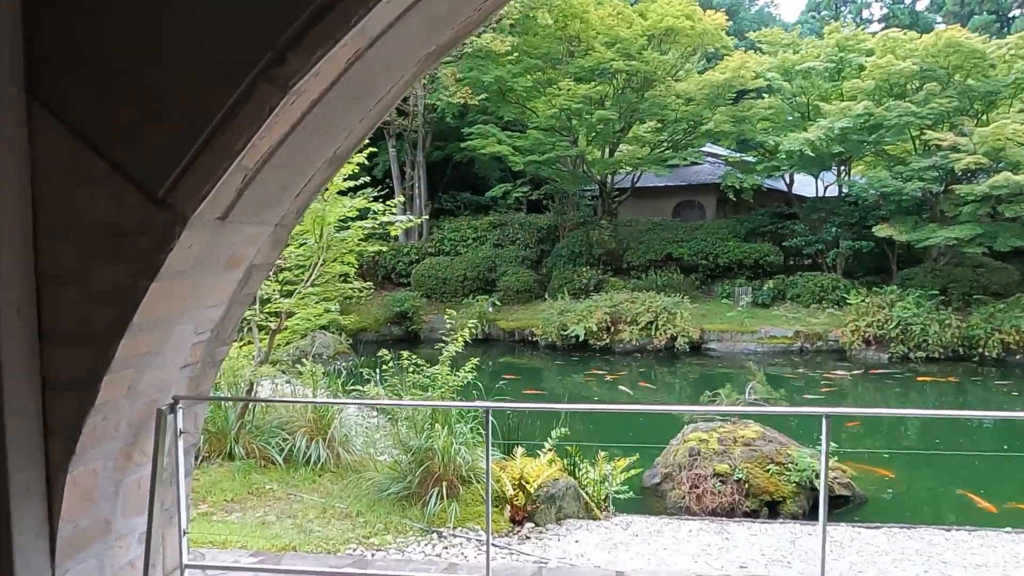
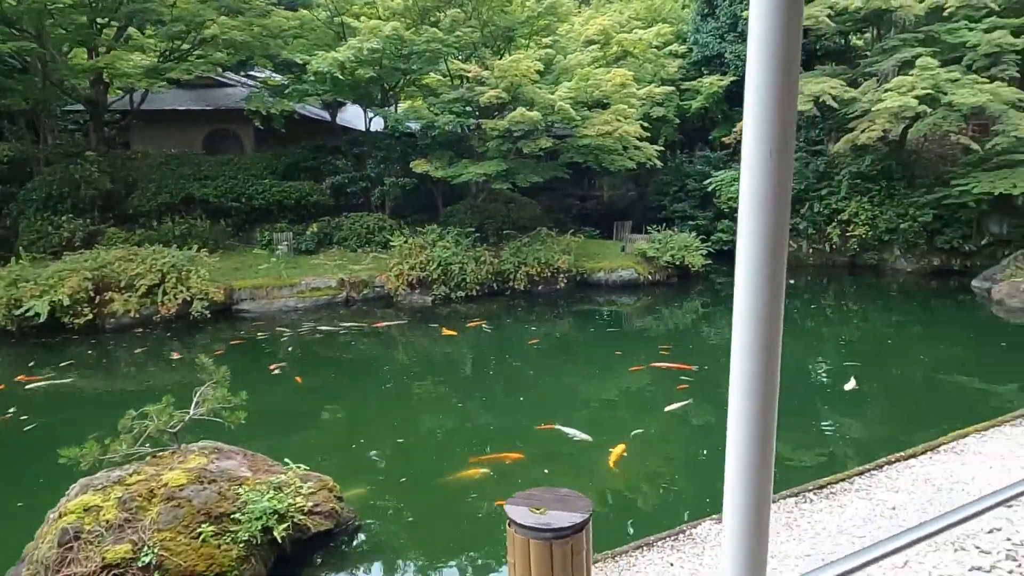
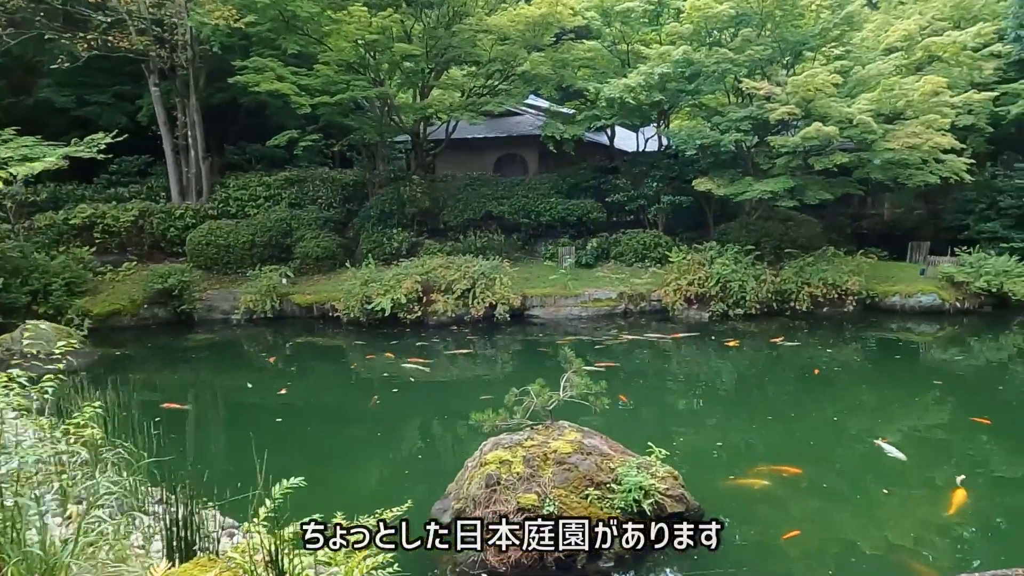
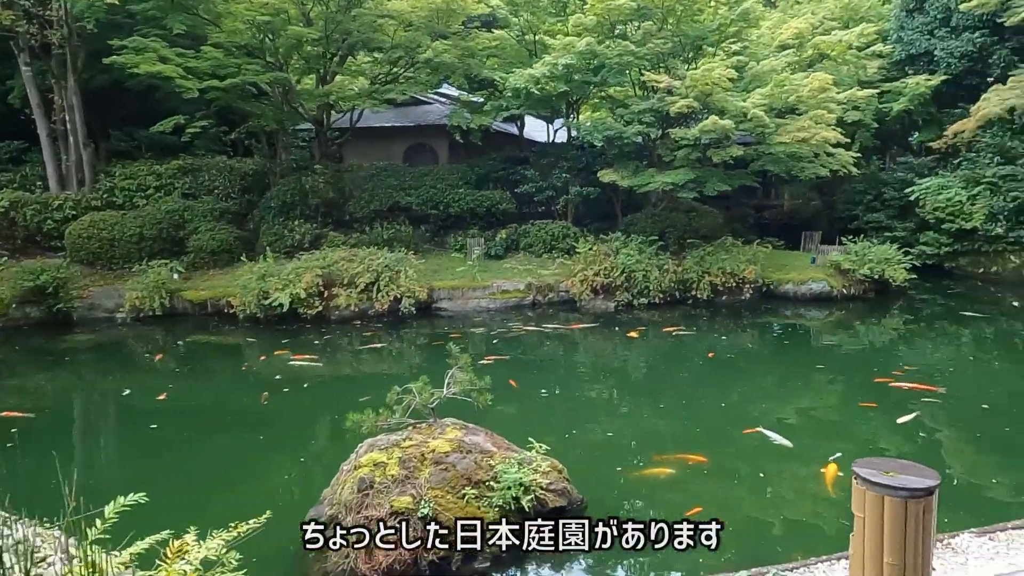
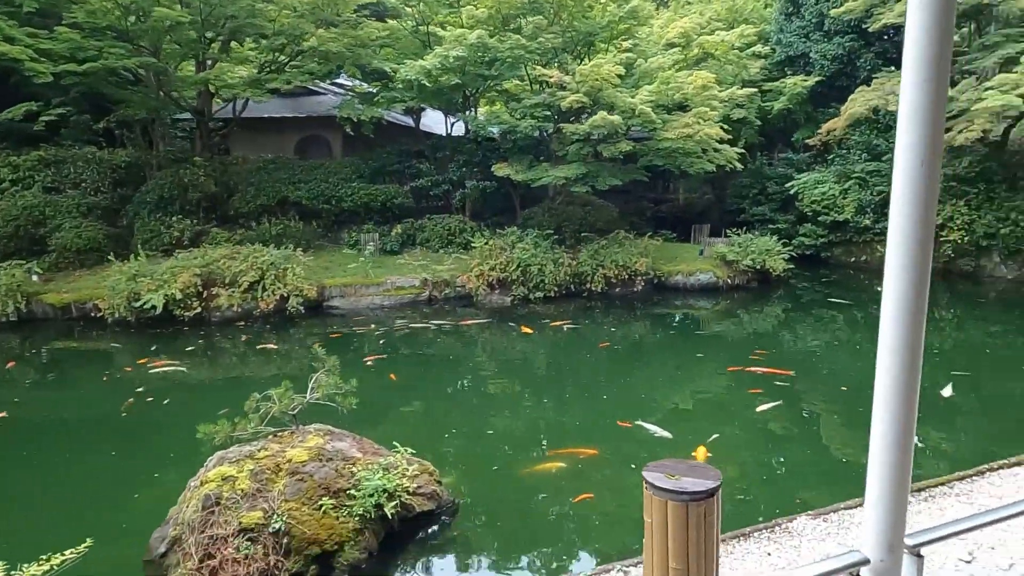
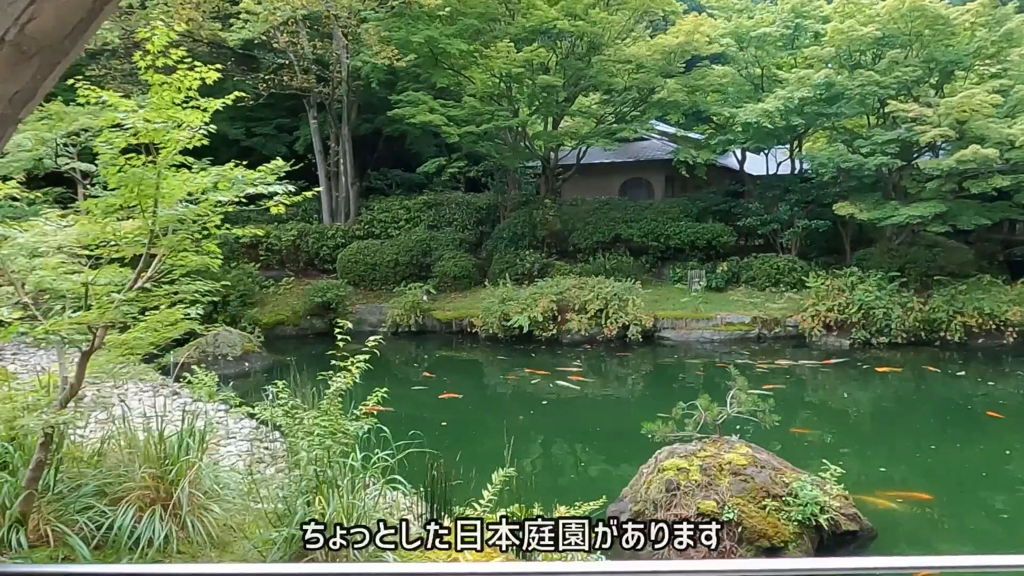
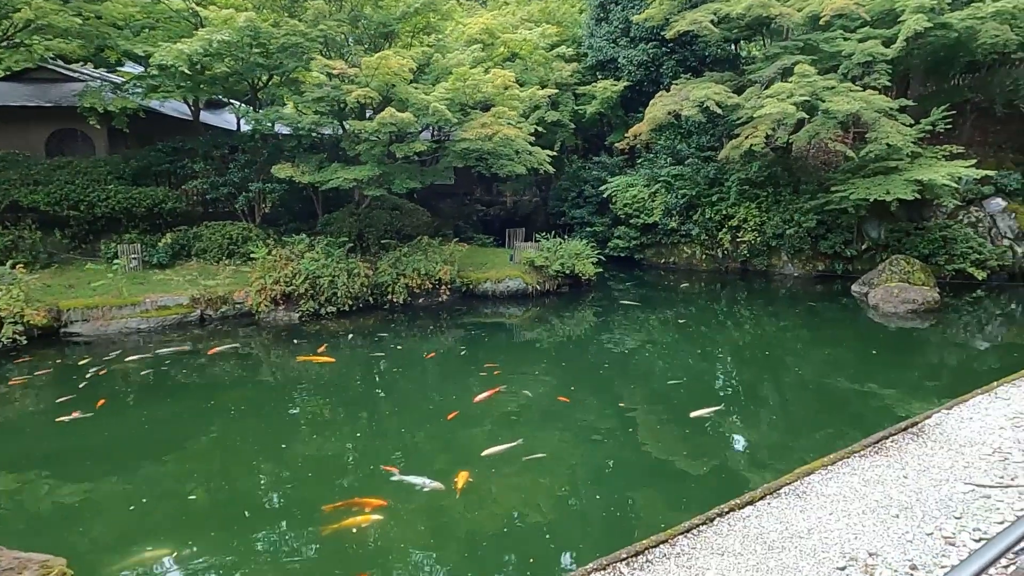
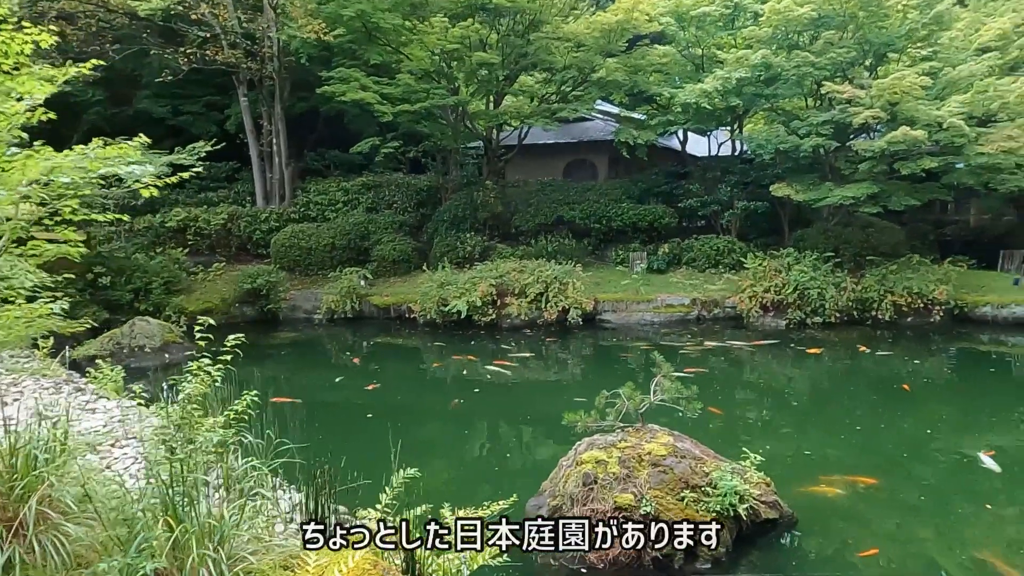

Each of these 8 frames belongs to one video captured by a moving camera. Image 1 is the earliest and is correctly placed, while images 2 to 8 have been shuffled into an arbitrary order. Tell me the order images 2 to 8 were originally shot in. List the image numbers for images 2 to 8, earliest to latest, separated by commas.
6, 8, 3, 4, 5, 2, 7
